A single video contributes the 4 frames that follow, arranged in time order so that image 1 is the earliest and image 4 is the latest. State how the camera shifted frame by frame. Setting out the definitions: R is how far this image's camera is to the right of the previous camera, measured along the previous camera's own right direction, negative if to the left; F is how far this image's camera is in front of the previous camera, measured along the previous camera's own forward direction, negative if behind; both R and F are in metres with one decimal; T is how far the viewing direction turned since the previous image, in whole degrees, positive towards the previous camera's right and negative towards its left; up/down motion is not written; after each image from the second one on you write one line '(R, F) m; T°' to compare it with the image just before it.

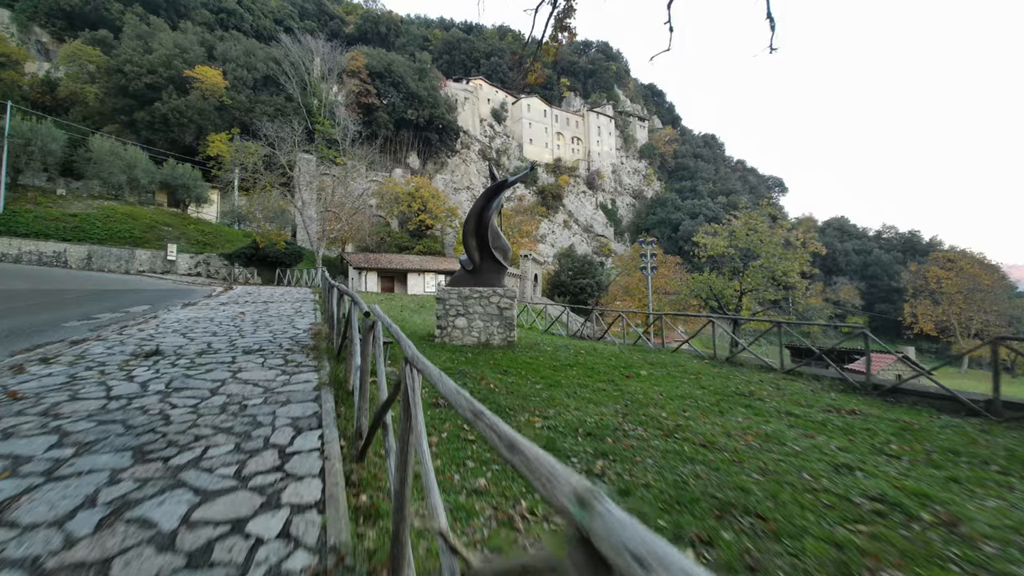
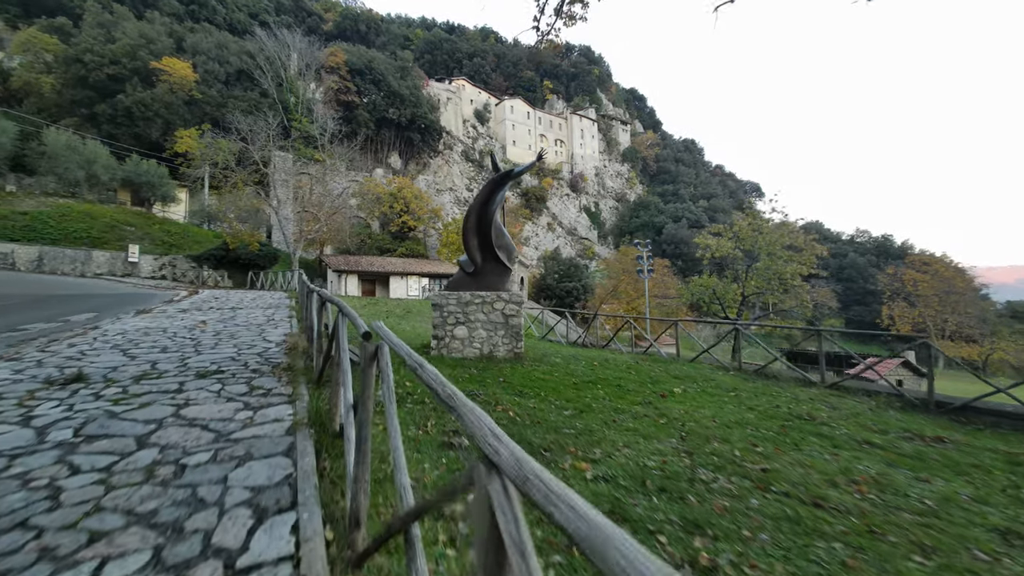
(-0.4, +0.9) m; +3°
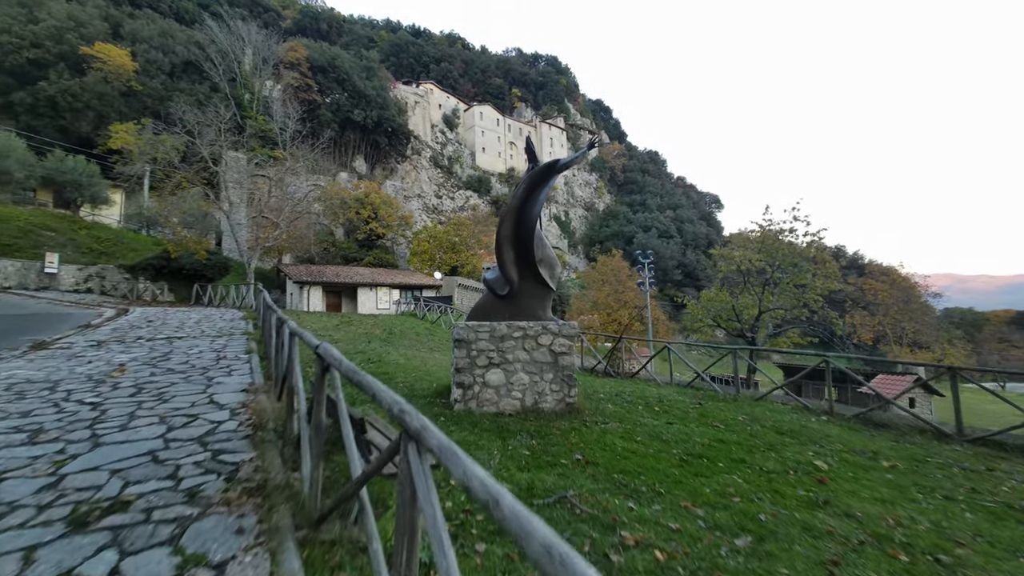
(-1.0, +1.8) m; +5°
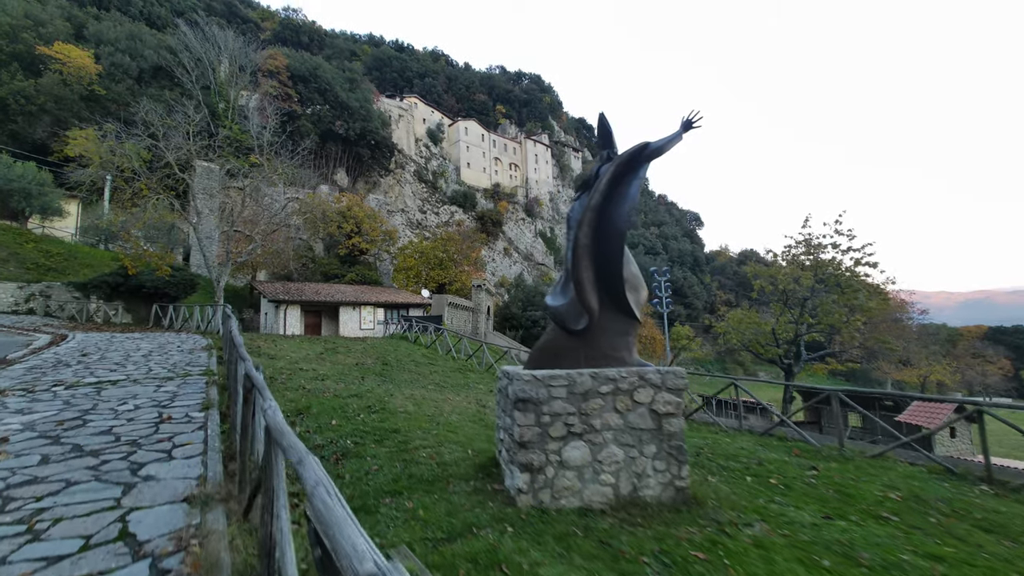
(-0.8, +1.6) m; +3°
